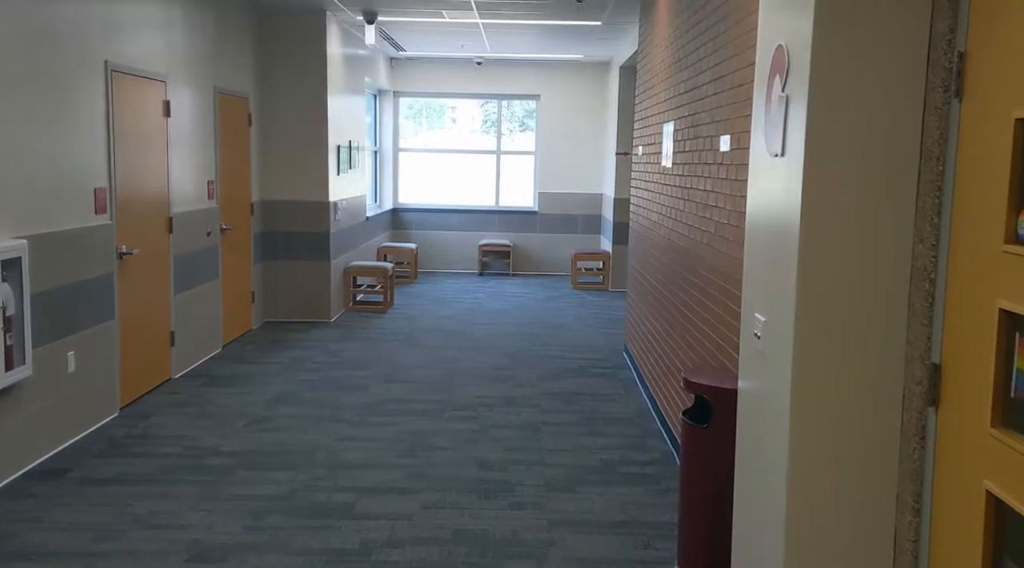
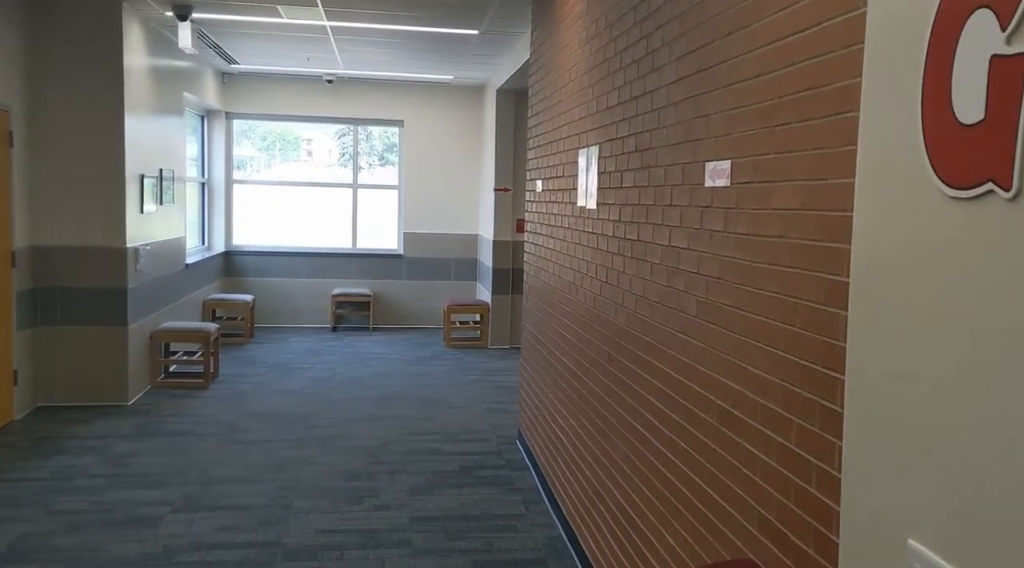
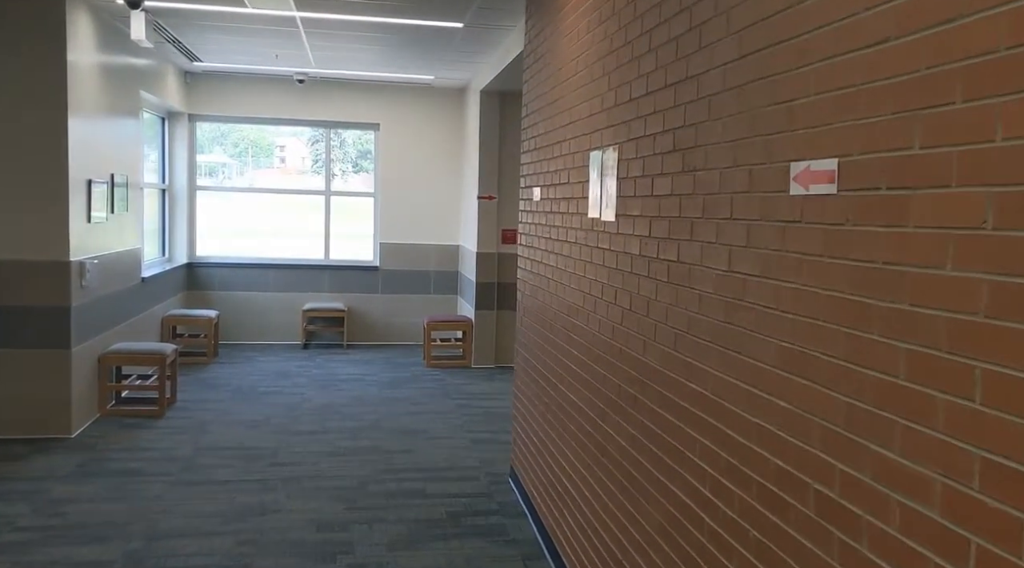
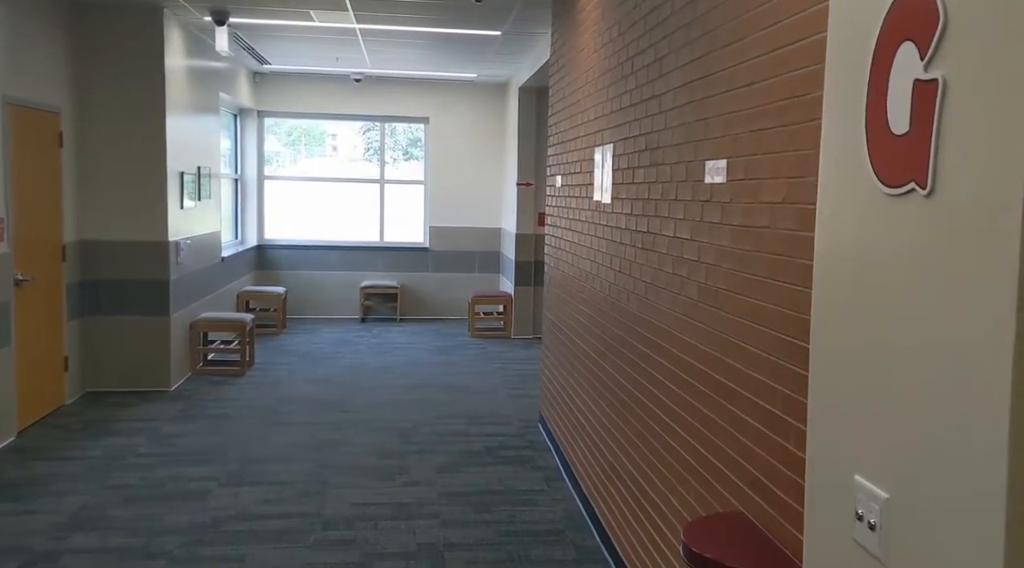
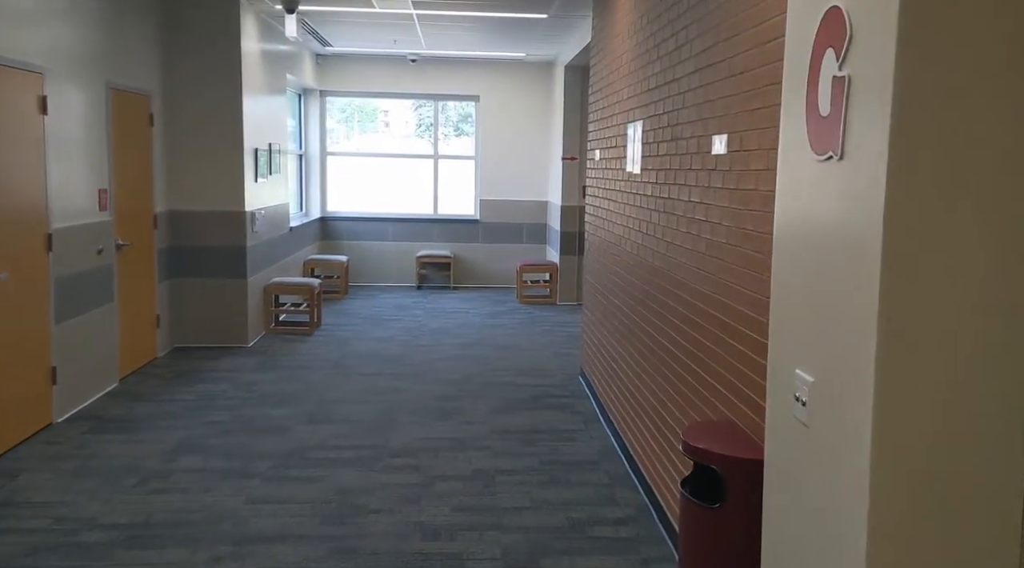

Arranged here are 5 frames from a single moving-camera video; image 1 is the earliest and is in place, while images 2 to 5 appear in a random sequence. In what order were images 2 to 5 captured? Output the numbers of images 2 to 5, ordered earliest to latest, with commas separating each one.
5, 4, 2, 3
